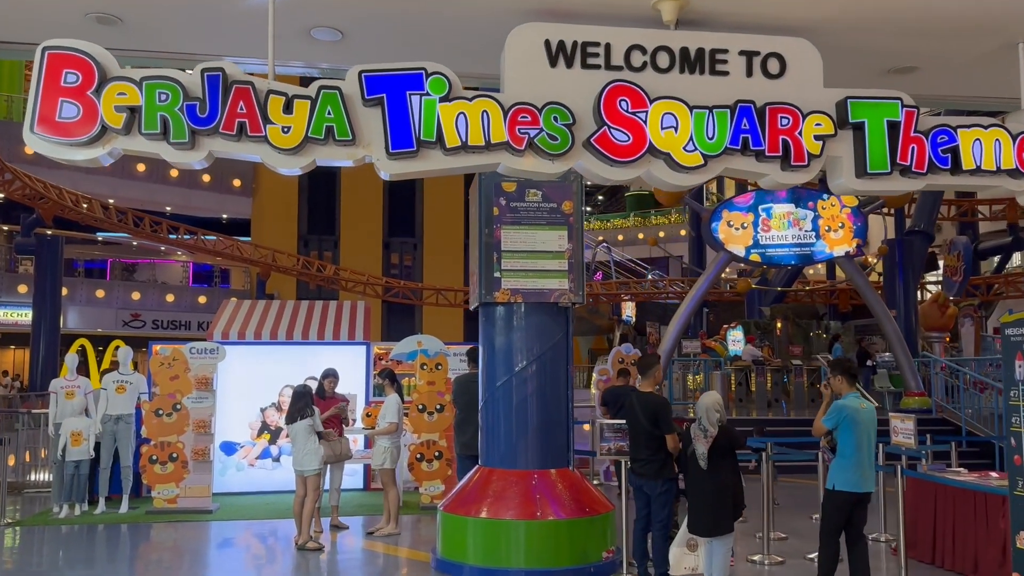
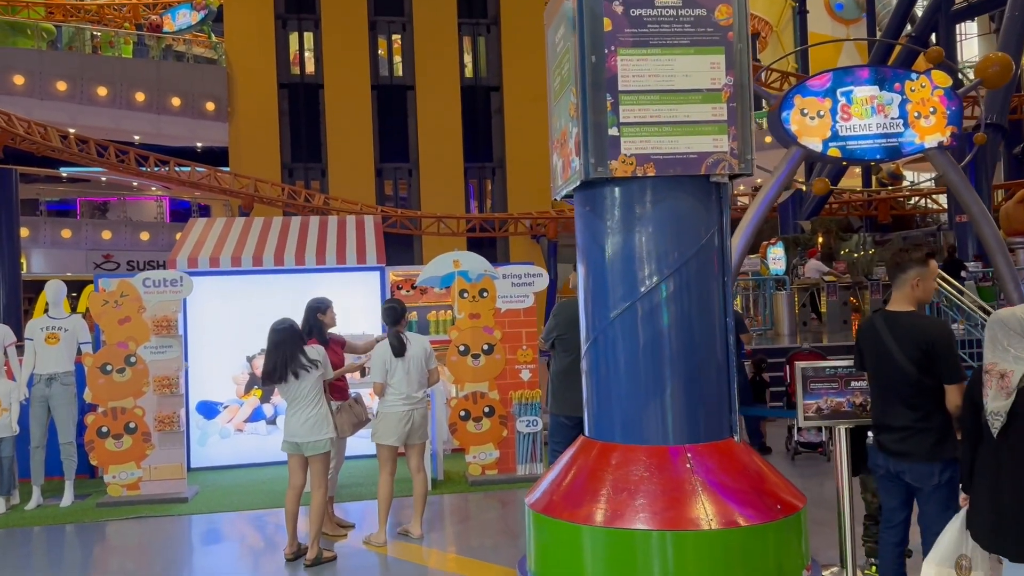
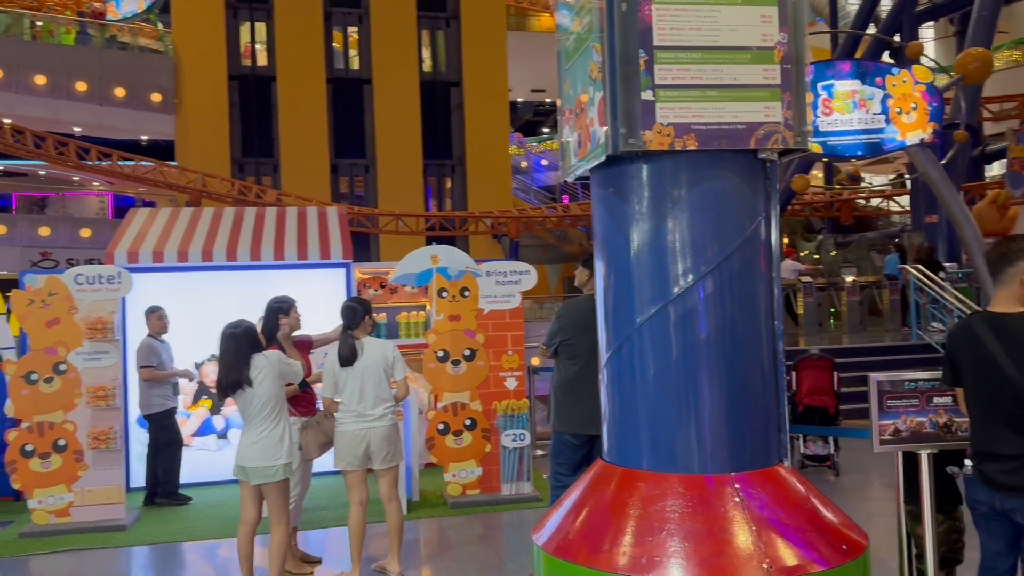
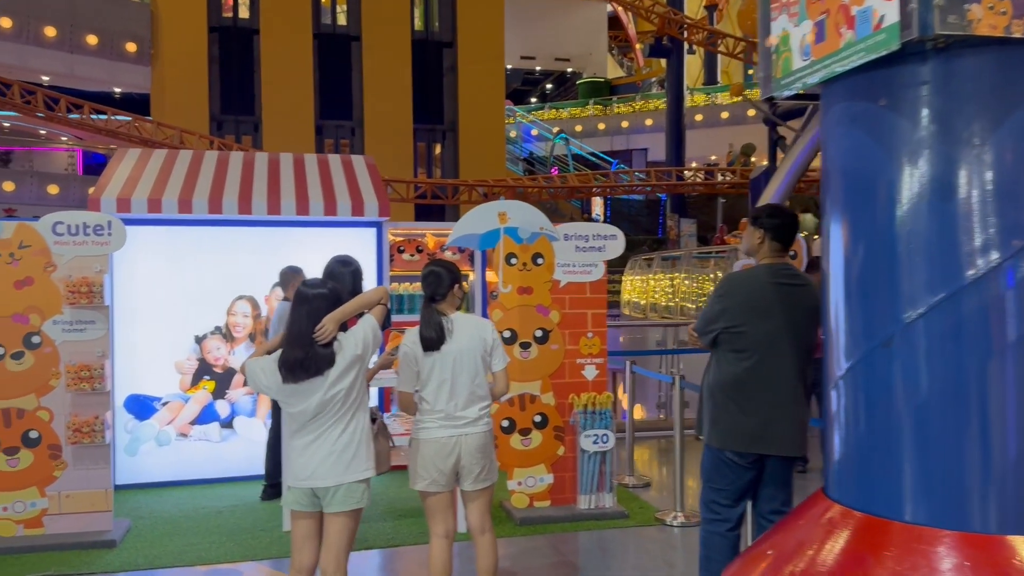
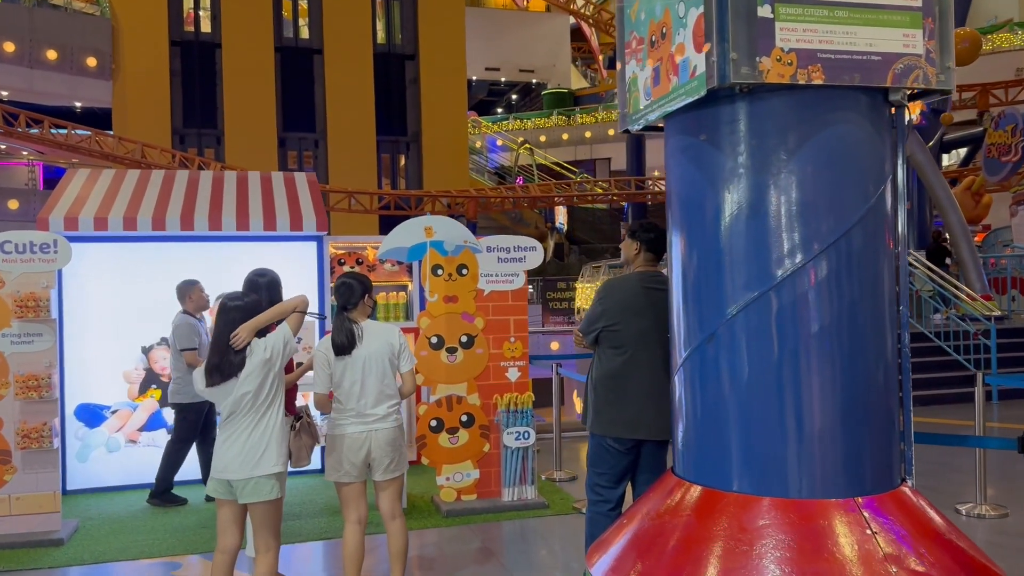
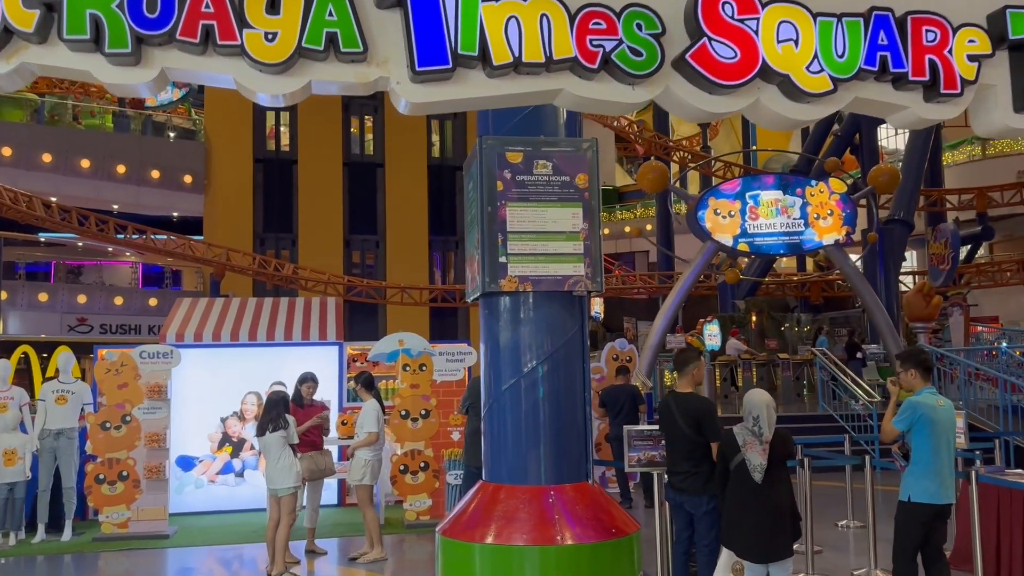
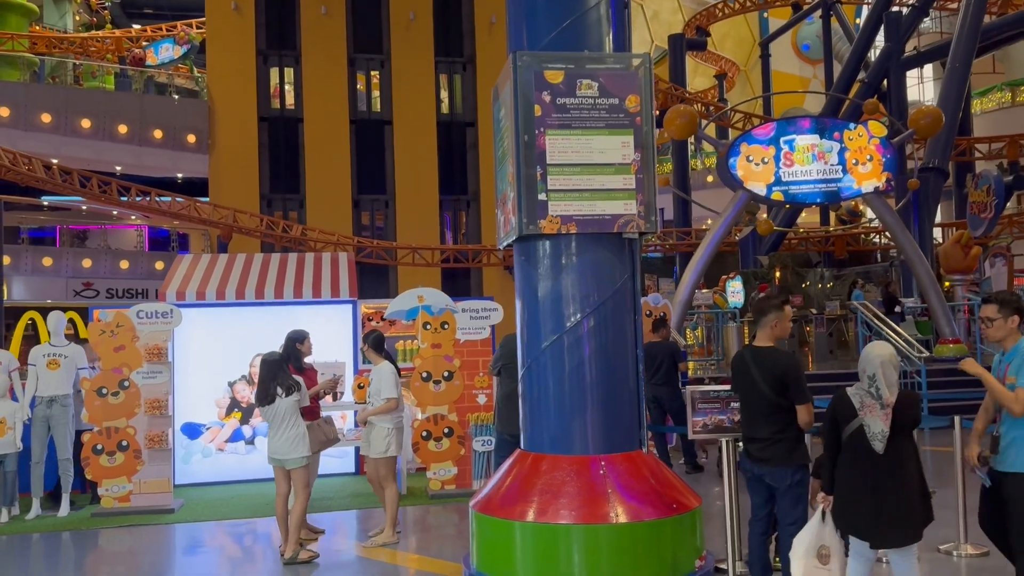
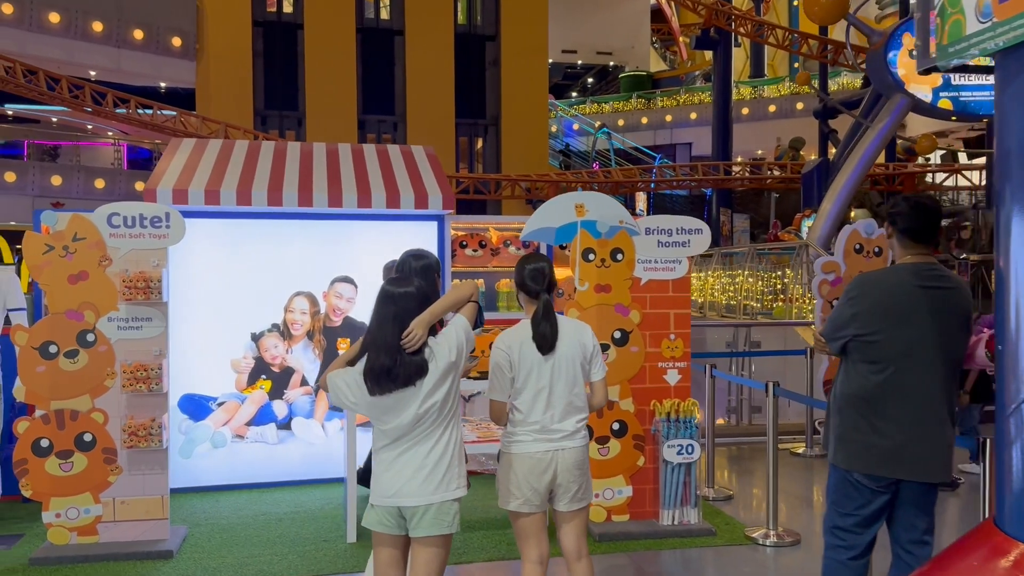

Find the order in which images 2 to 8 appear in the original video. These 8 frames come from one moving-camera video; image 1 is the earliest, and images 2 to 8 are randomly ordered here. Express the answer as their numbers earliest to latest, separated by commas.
6, 7, 2, 3, 5, 4, 8
